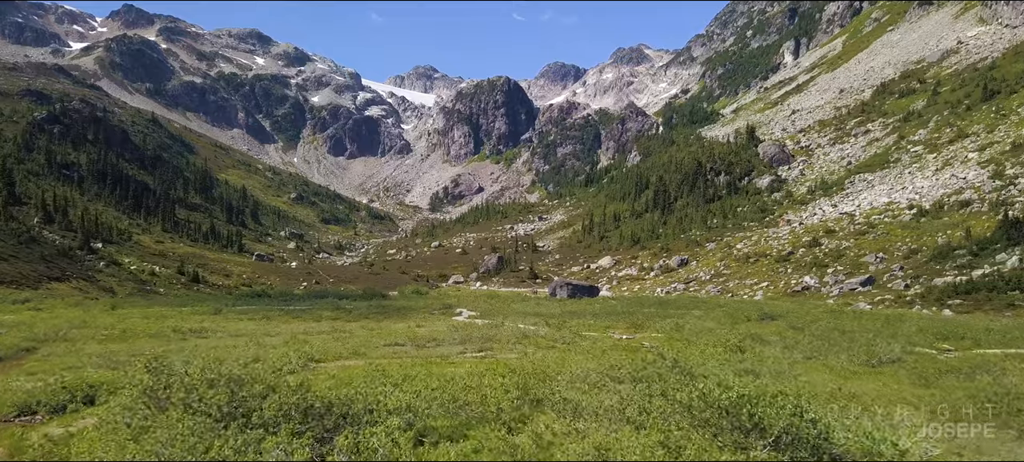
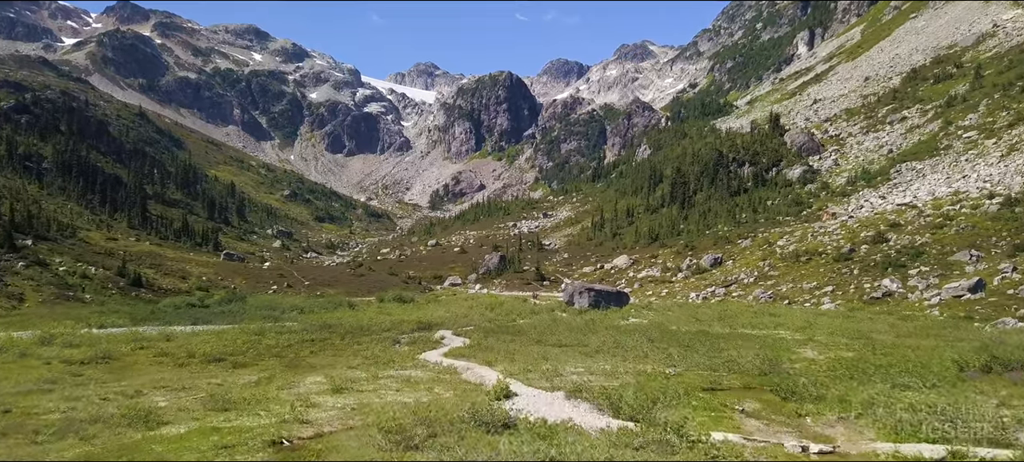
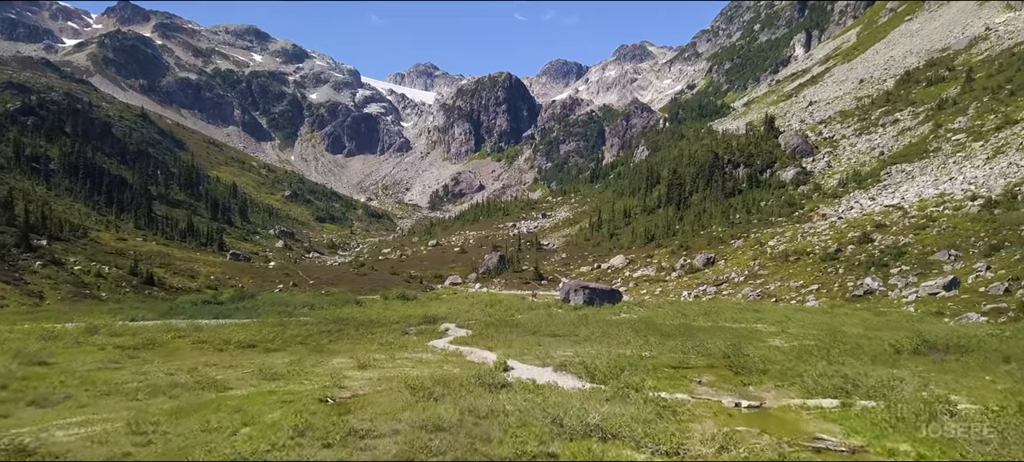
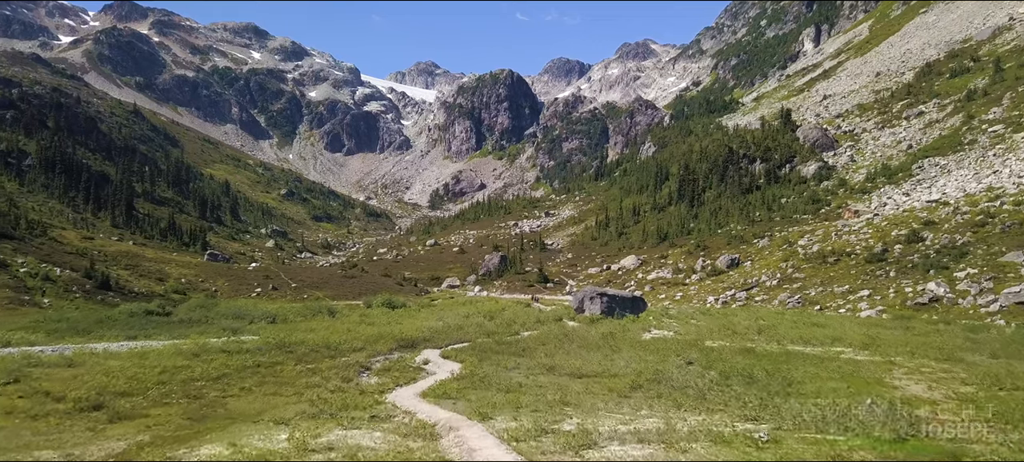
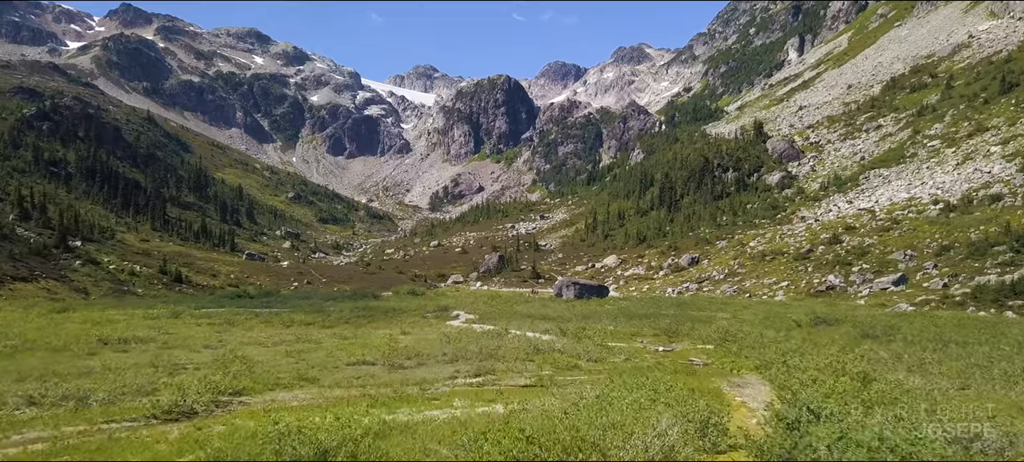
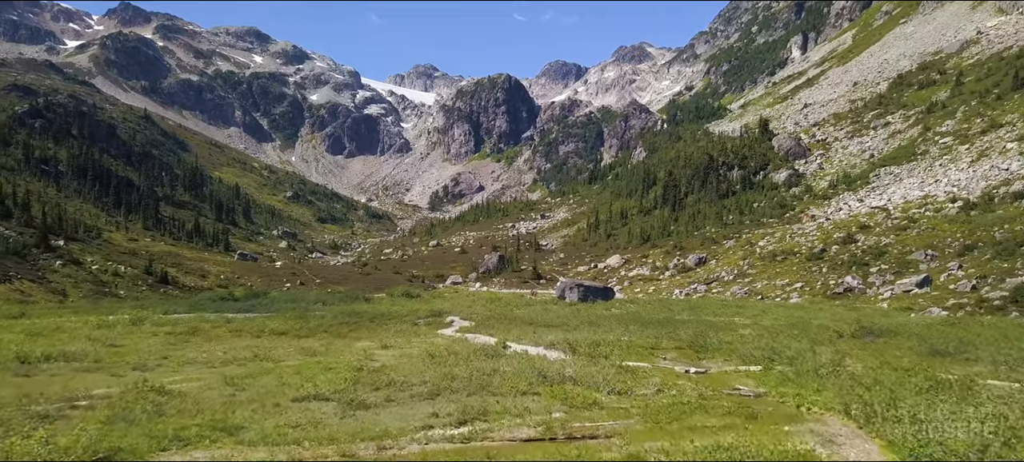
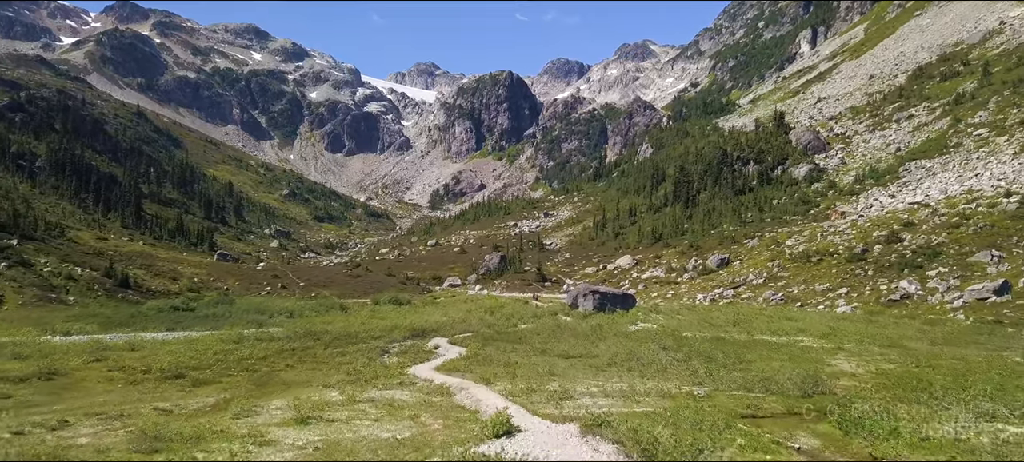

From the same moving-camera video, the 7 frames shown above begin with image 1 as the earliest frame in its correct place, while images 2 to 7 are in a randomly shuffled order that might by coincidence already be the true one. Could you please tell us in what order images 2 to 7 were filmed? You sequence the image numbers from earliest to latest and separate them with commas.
5, 6, 3, 2, 7, 4
